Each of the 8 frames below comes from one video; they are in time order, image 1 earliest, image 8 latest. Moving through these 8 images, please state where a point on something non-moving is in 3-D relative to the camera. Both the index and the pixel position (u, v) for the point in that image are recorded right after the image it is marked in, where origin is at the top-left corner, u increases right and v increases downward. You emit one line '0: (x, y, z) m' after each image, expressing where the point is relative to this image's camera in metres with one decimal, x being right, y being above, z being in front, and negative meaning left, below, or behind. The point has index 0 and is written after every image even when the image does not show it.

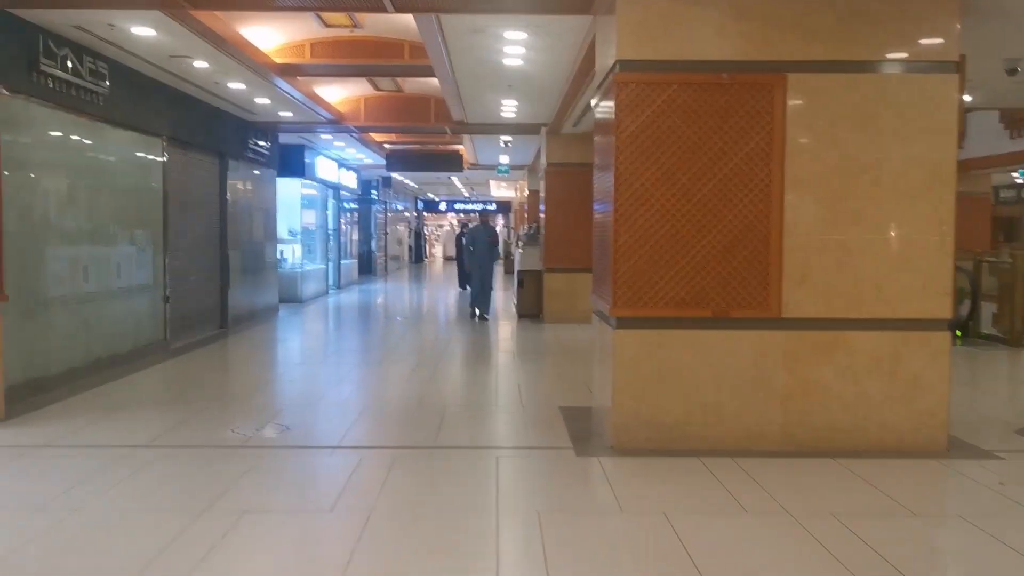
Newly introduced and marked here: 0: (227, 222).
0: (-2.8, +0.6, +9.6) m
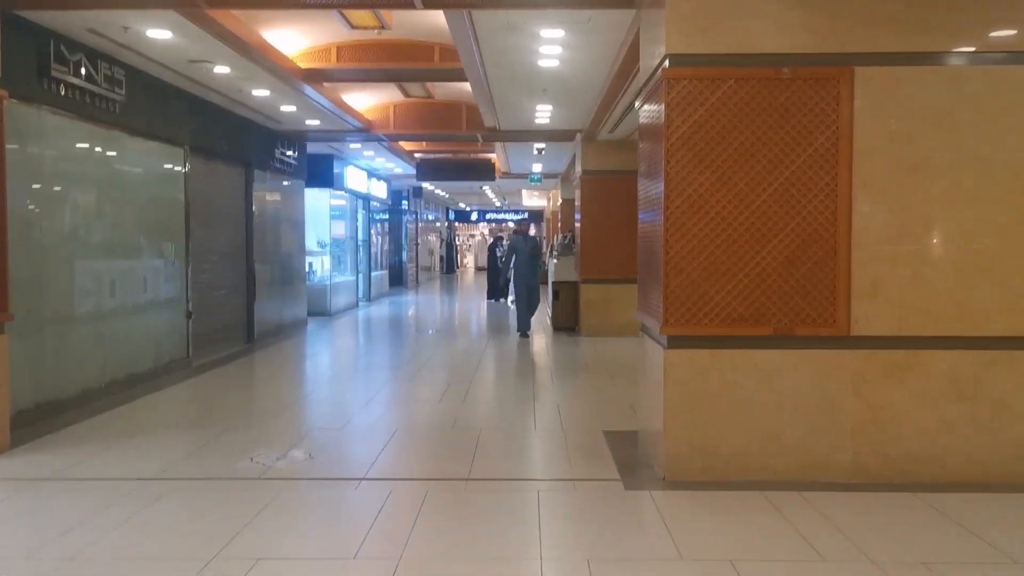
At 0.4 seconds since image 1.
0: (-2.4, +0.5, +9.3) m
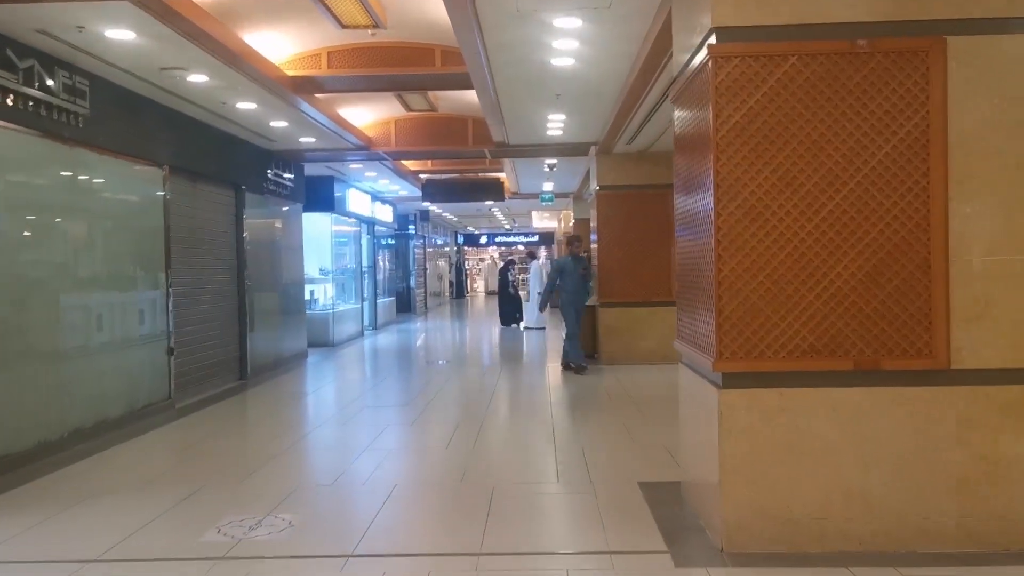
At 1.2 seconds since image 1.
0: (-2.3, +0.2, +8.6) m
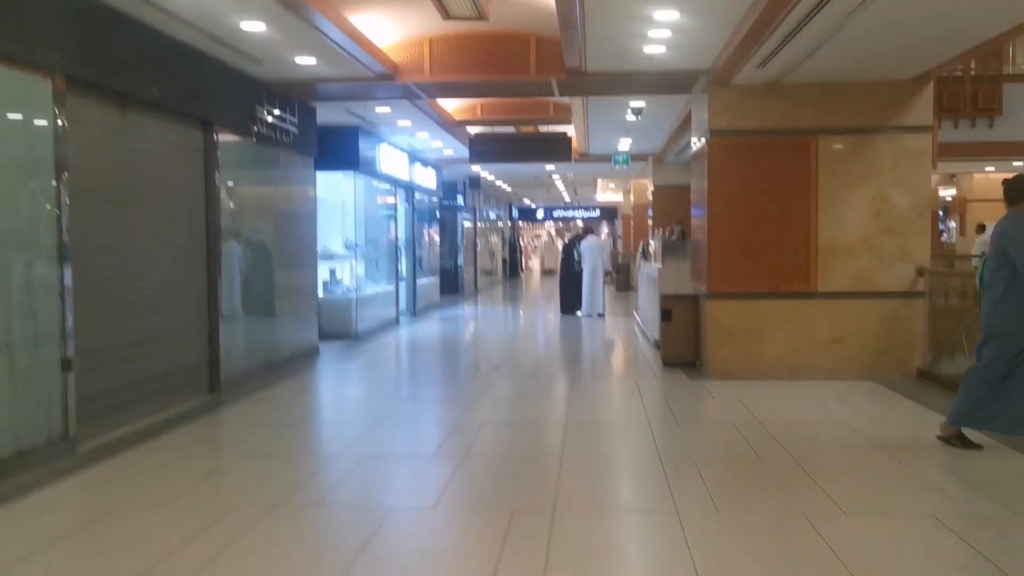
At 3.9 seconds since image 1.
0: (-1.9, +0.4, +6.2) m
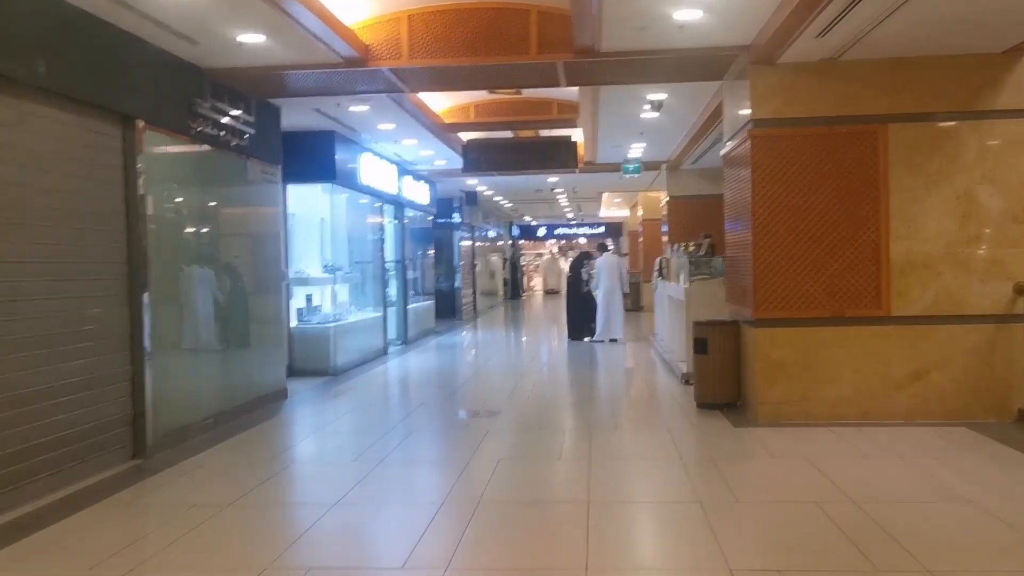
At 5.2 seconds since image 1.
0: (-1.9, +0.2, +5.0) m
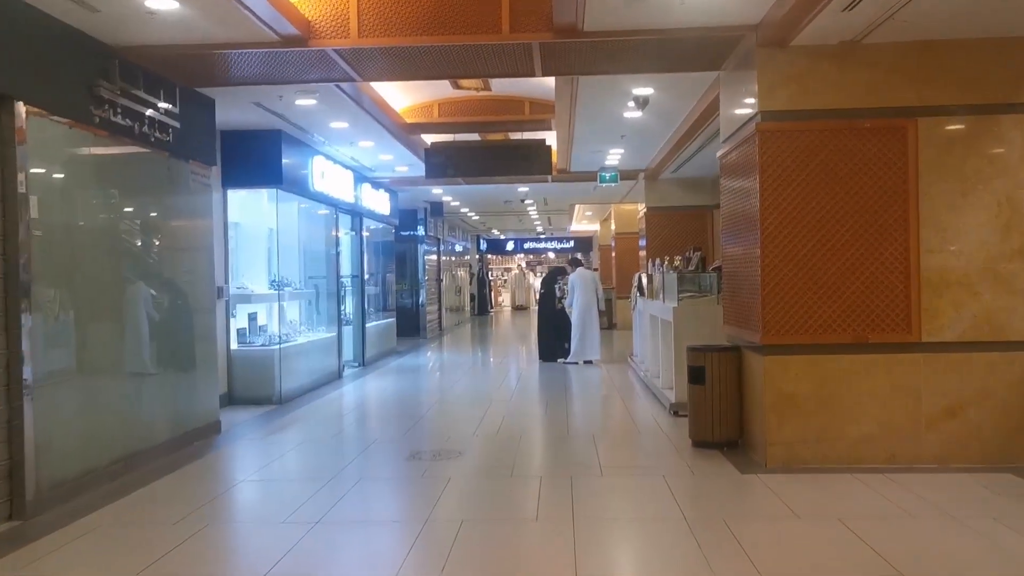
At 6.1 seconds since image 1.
0: (-2.0, +0.1, +4.1) m
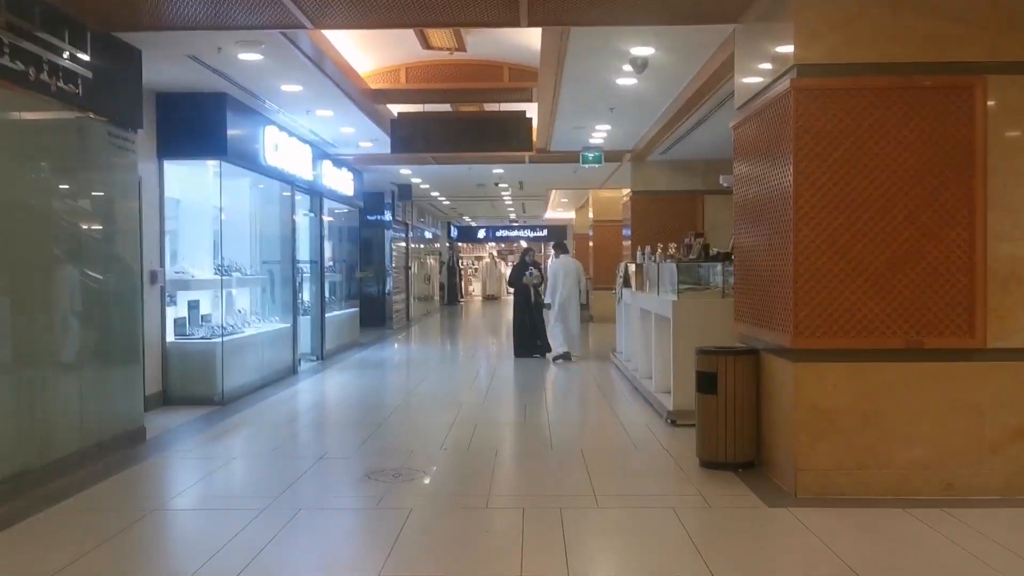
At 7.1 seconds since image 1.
0: (-2.0, +0.2, +3.2) m
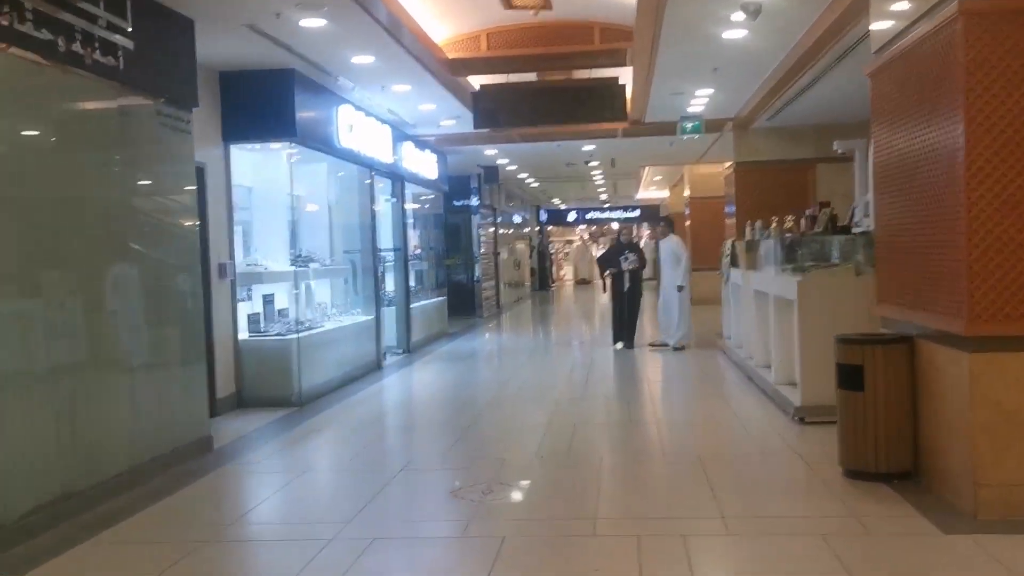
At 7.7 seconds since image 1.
0: (-1.8, +0.2, +2.7) m
